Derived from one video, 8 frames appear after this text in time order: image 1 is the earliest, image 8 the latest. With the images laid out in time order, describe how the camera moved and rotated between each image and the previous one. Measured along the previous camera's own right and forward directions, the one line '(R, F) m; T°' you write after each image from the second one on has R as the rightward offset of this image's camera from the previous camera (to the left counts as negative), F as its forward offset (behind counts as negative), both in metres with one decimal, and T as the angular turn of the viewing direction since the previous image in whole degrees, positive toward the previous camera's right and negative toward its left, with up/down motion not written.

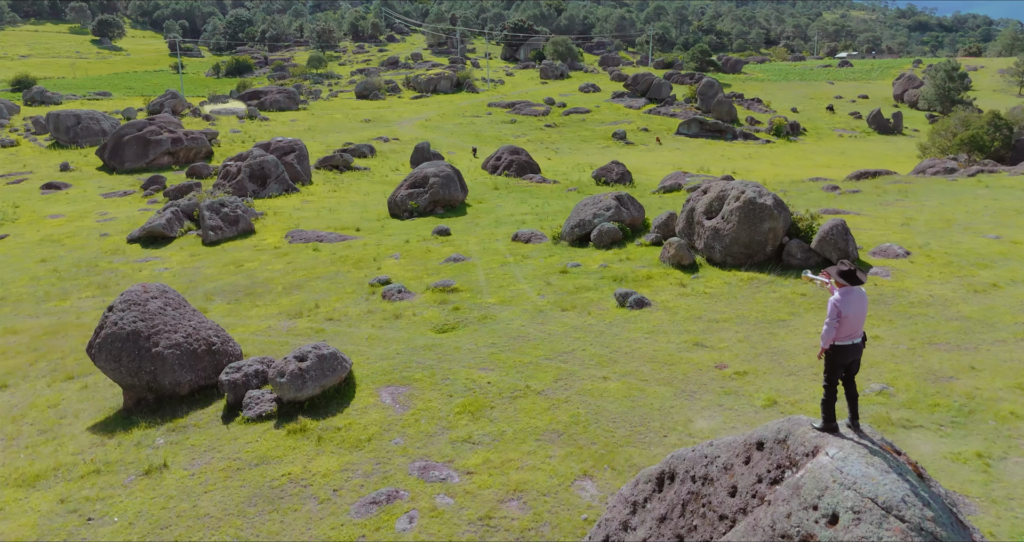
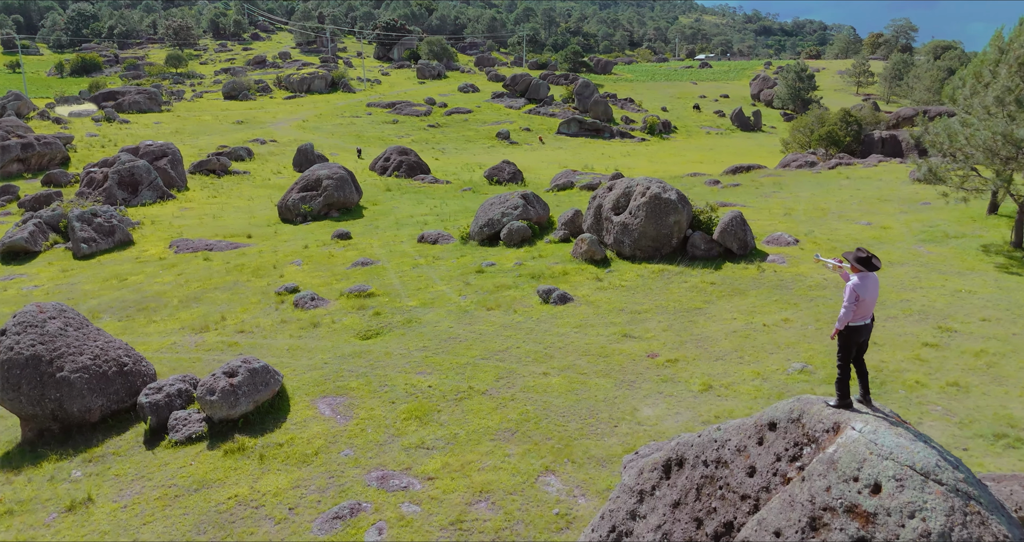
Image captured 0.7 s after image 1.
(-1.1, +0.1) m; +9°
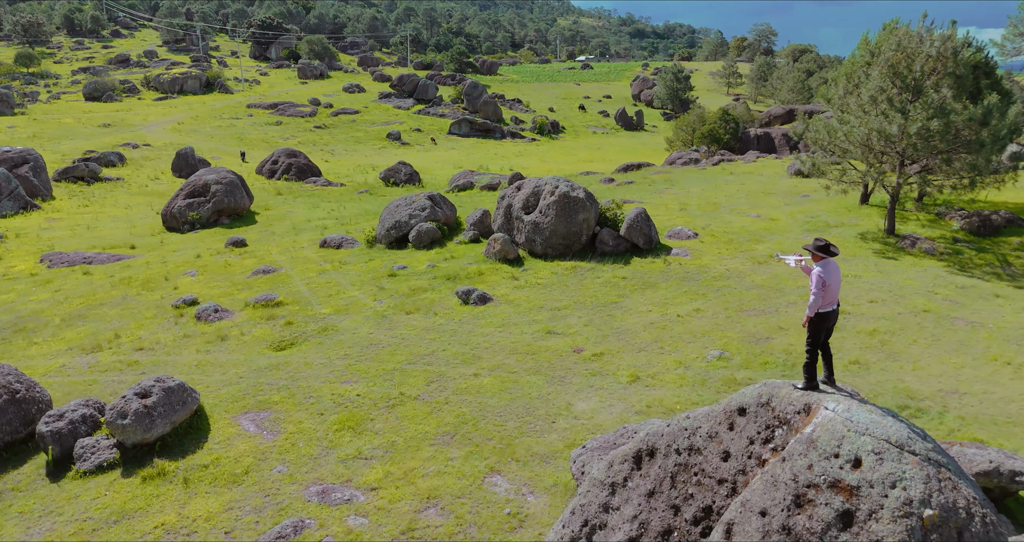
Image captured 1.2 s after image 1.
(-0.7, +0.1) m; +8°
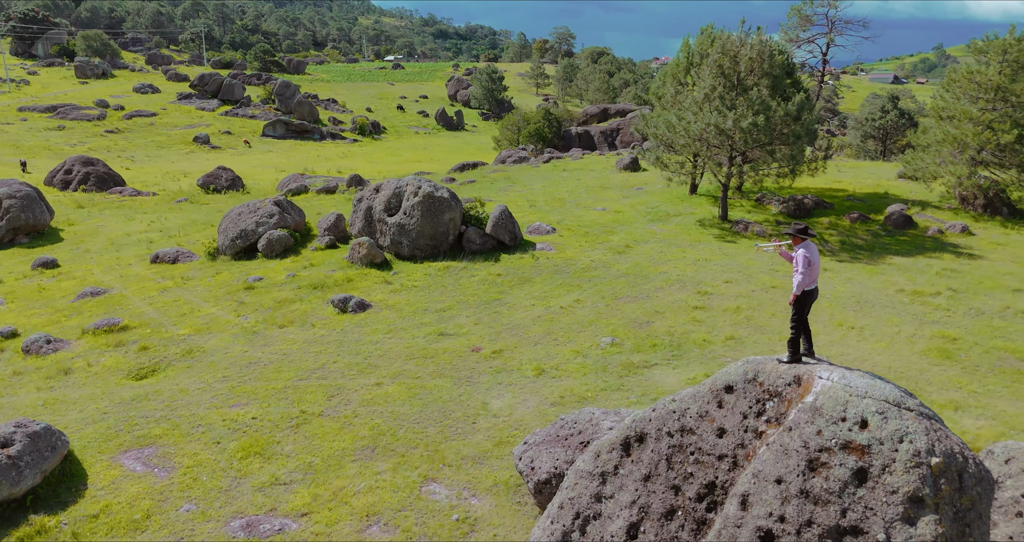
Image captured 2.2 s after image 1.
(-1.5, +0.3) m; +14°
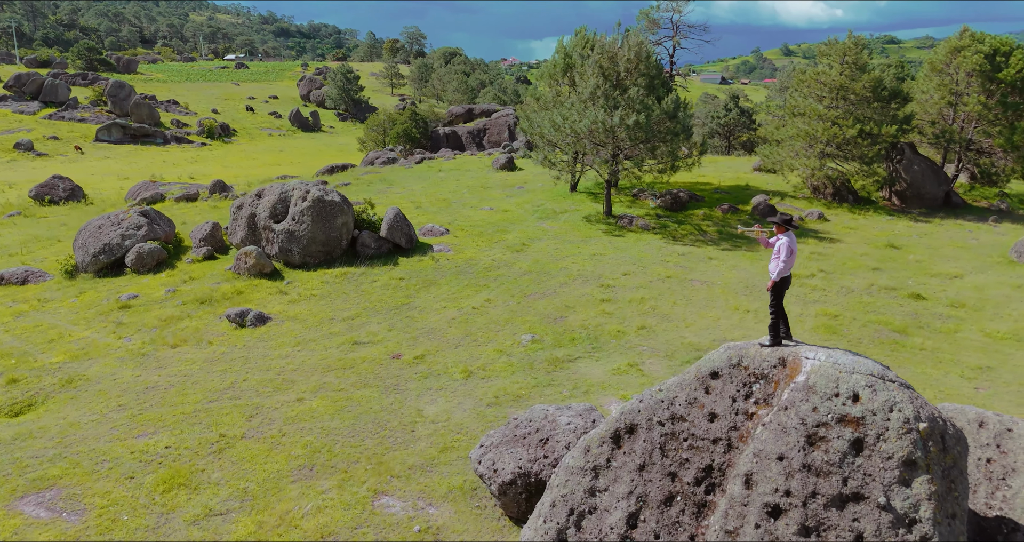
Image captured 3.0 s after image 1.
(-1.2, +0.2) m; +11°
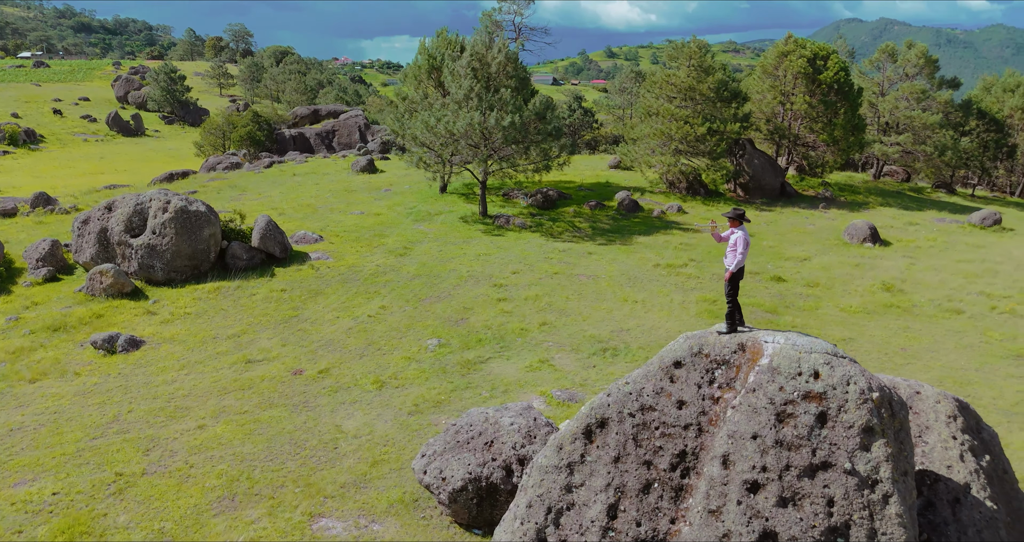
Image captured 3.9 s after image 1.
(-1.2, +0.1) m; +12°
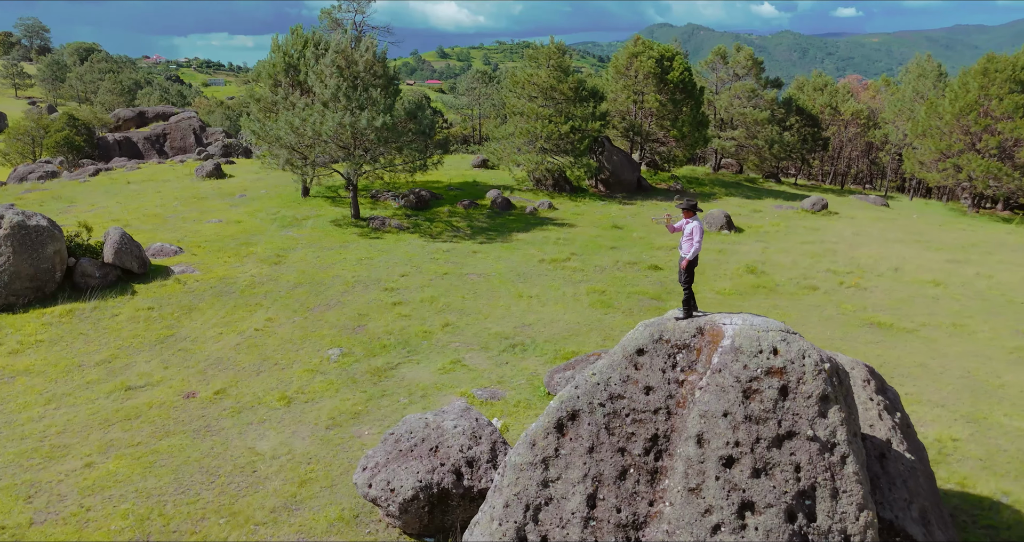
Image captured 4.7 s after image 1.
(-1.2, +0.2) m; +12°
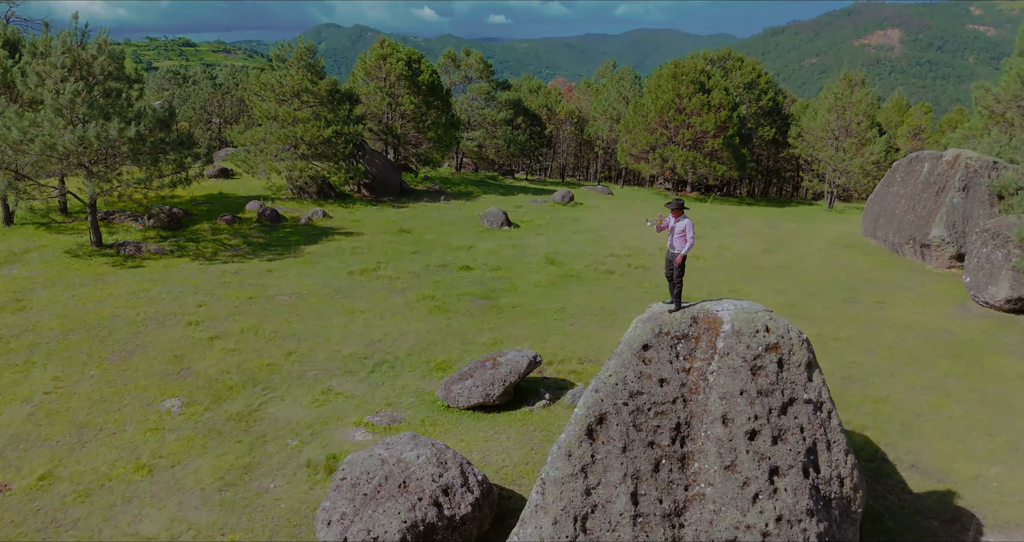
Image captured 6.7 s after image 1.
(-3.0, +0.8) m; +22°
